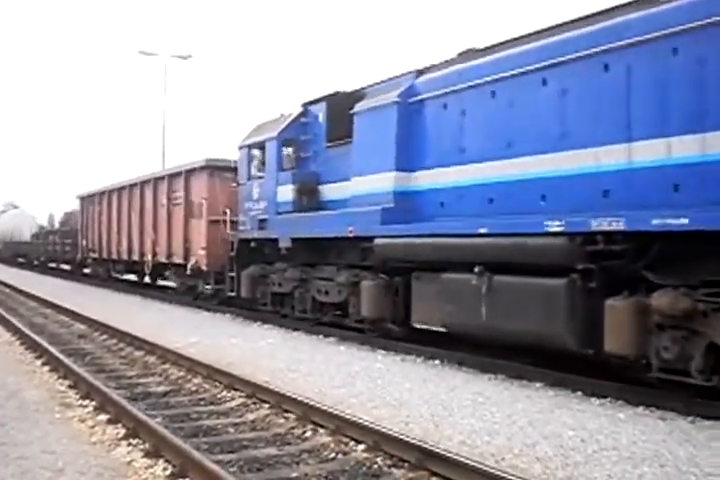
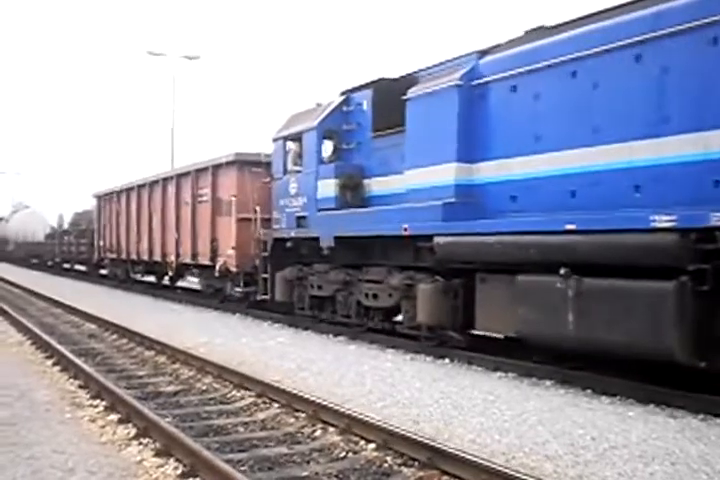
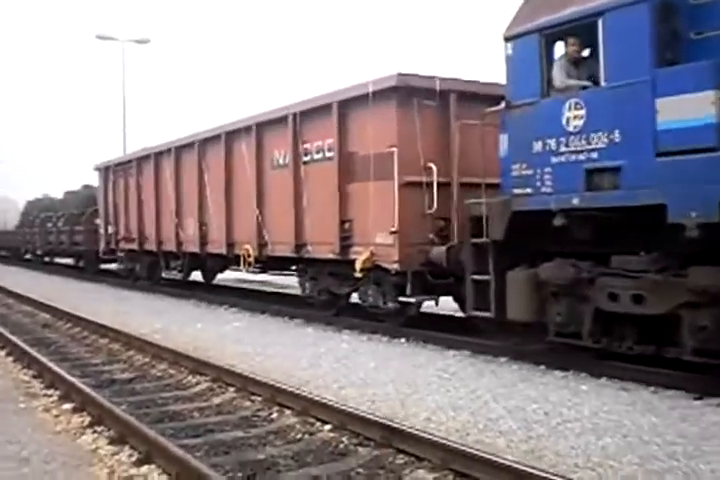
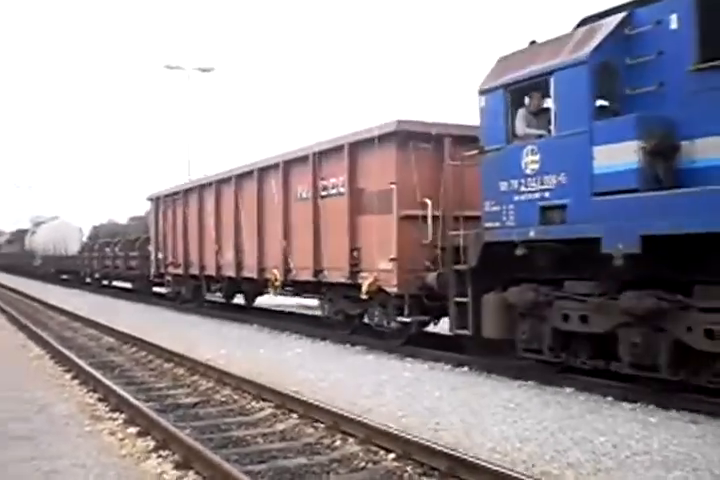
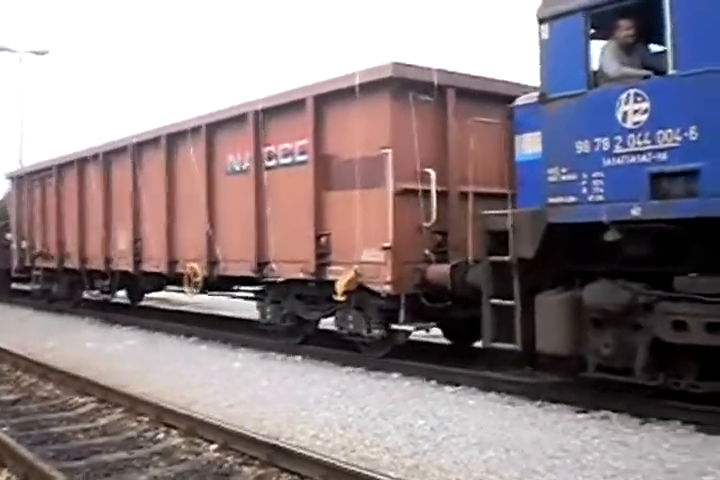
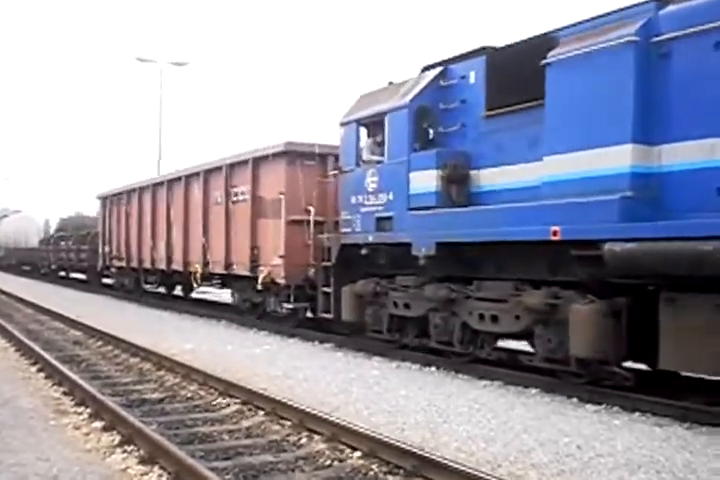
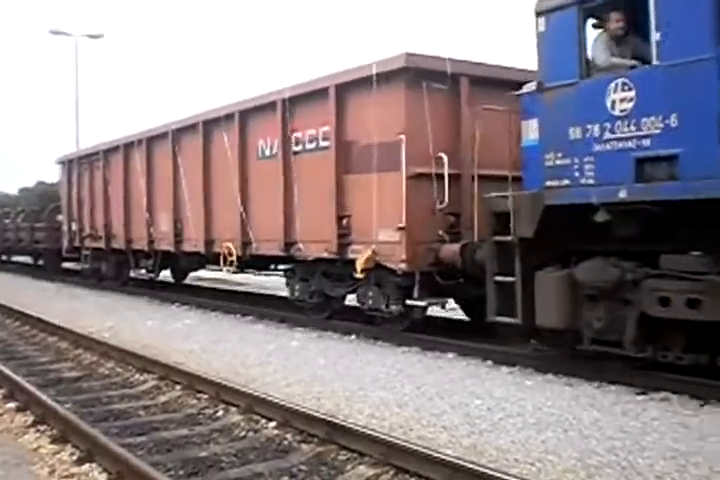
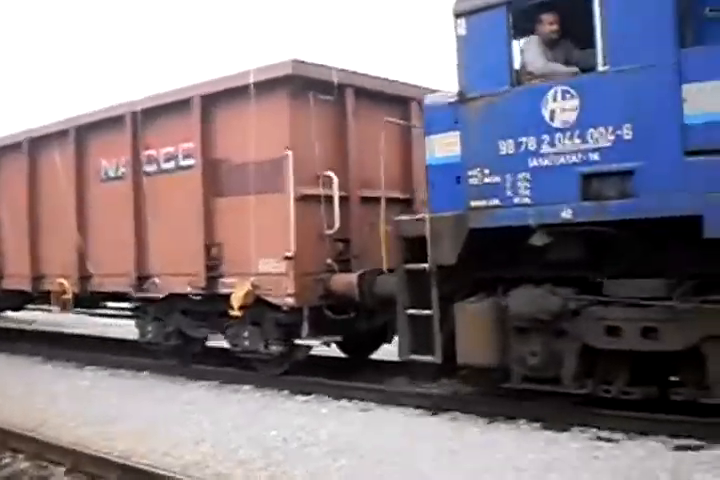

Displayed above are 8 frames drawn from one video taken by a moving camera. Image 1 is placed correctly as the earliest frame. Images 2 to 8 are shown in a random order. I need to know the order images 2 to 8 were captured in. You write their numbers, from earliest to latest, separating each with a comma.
2, 6, 4, 3, 7, 5, 8
